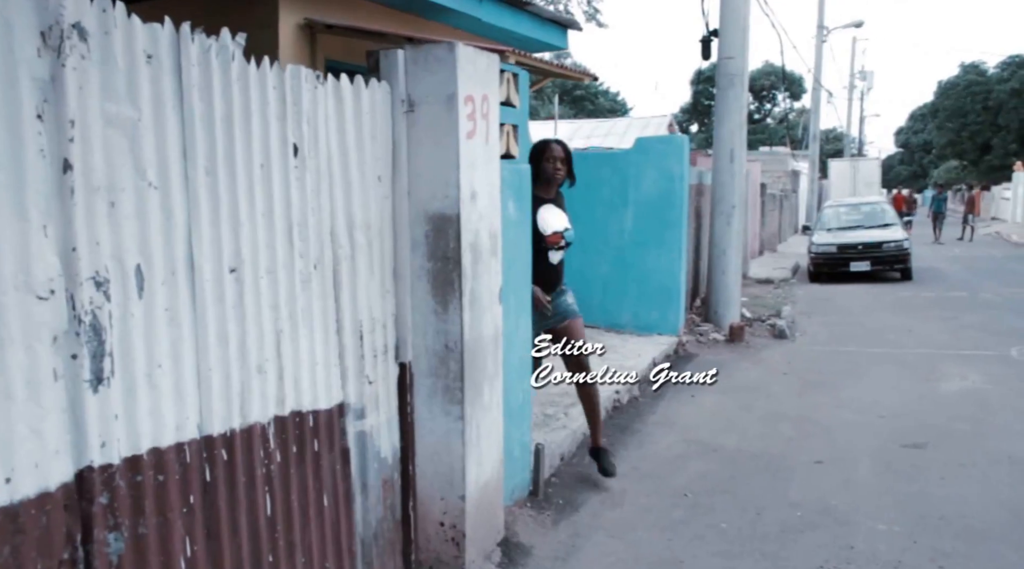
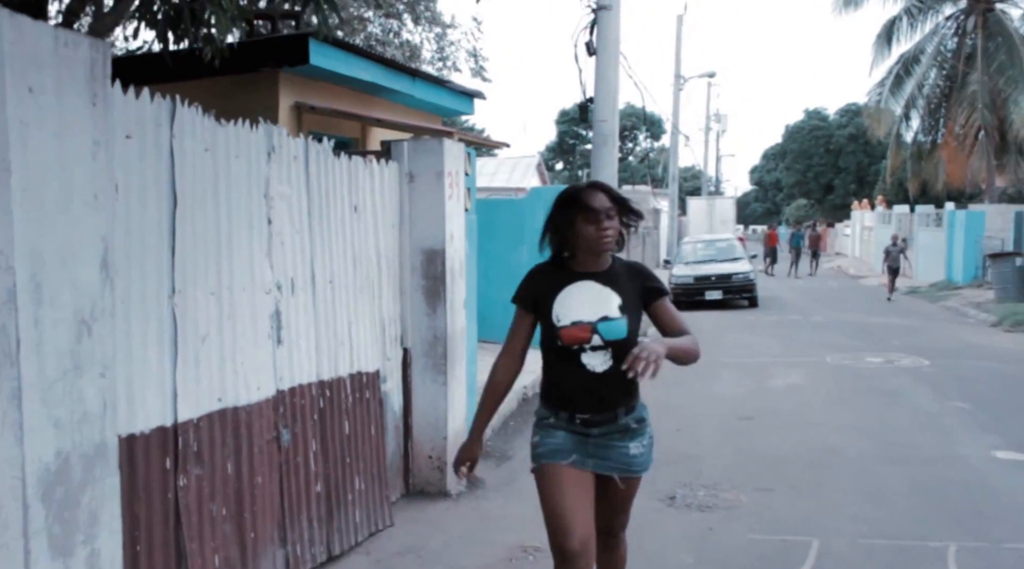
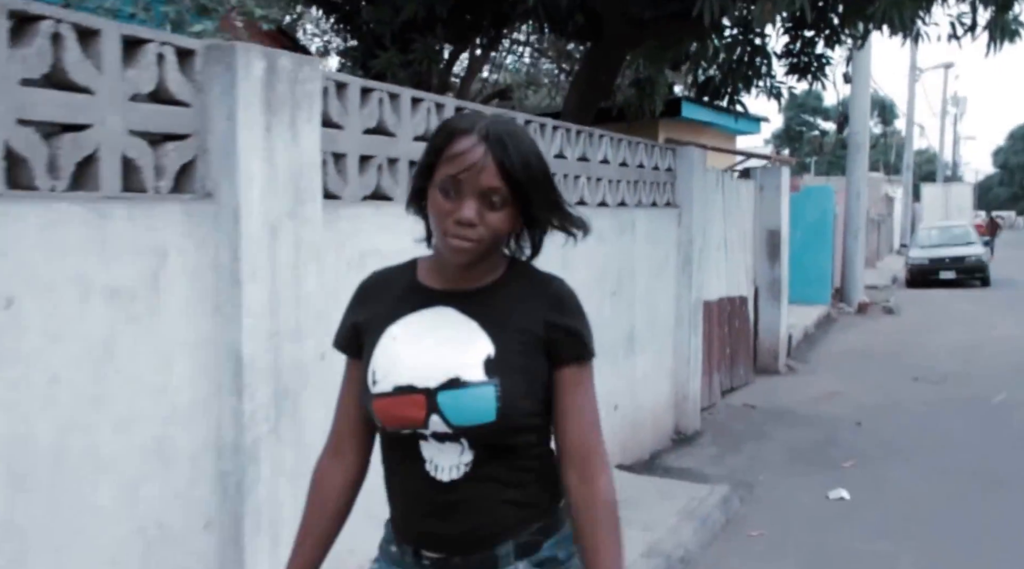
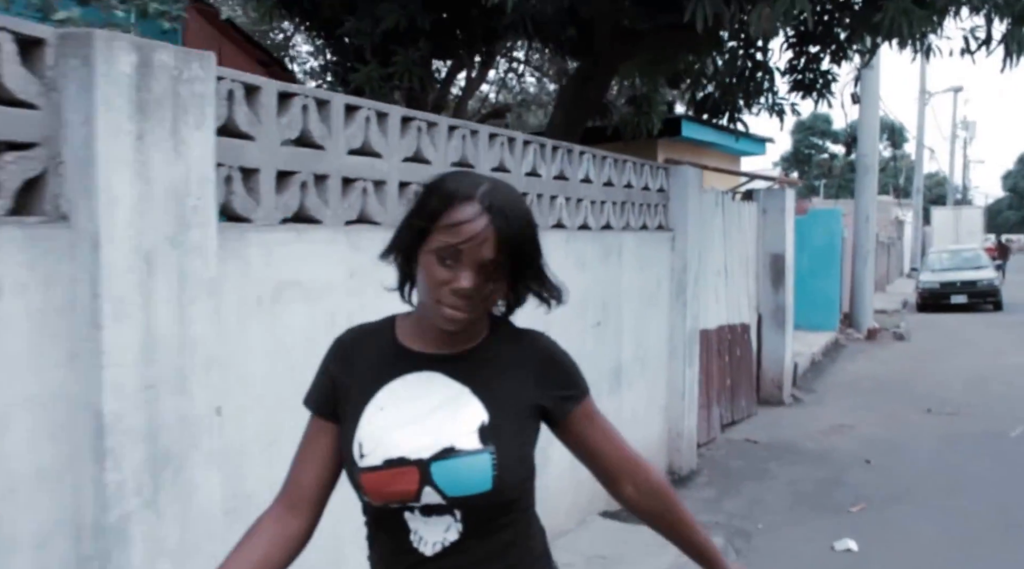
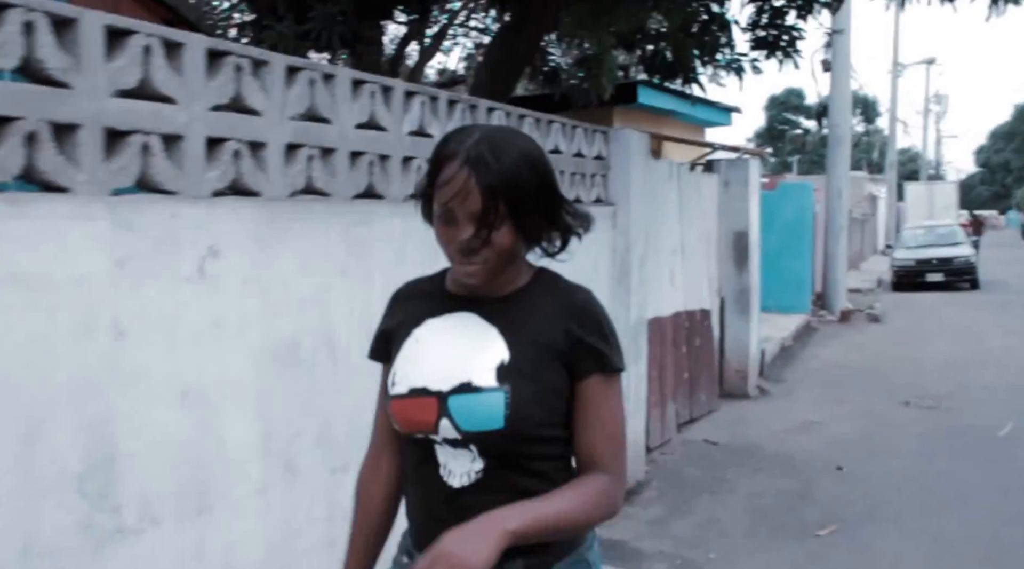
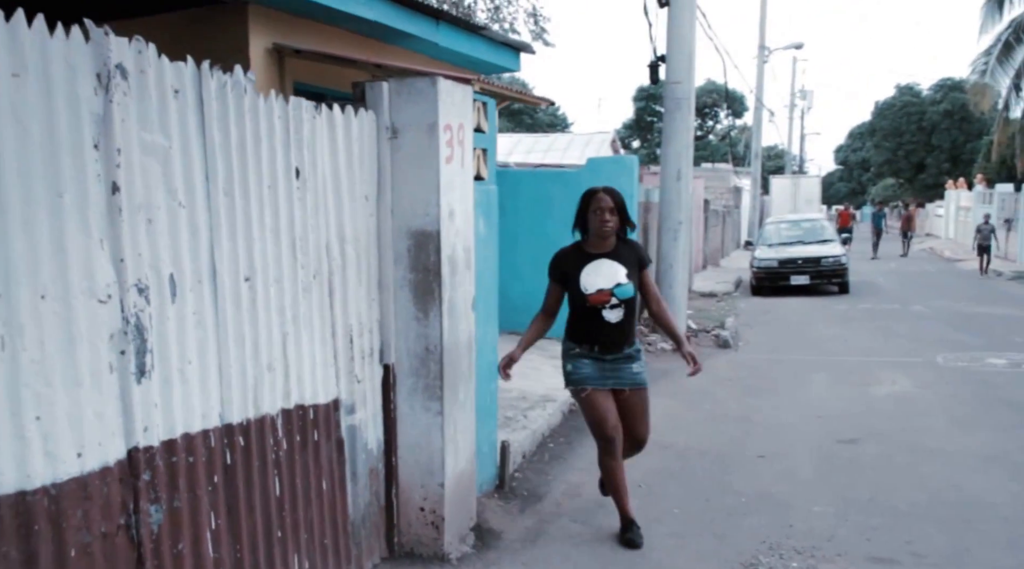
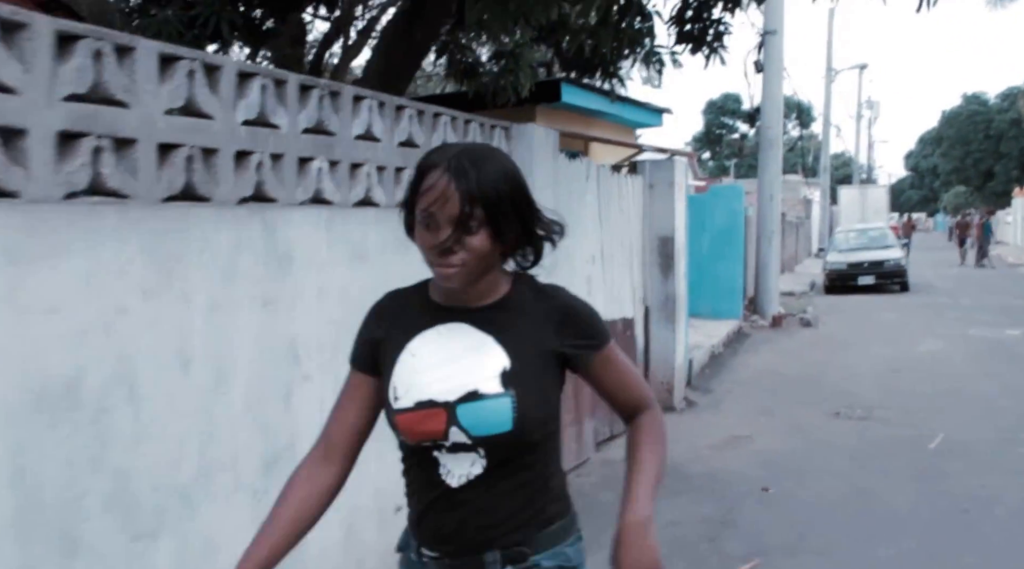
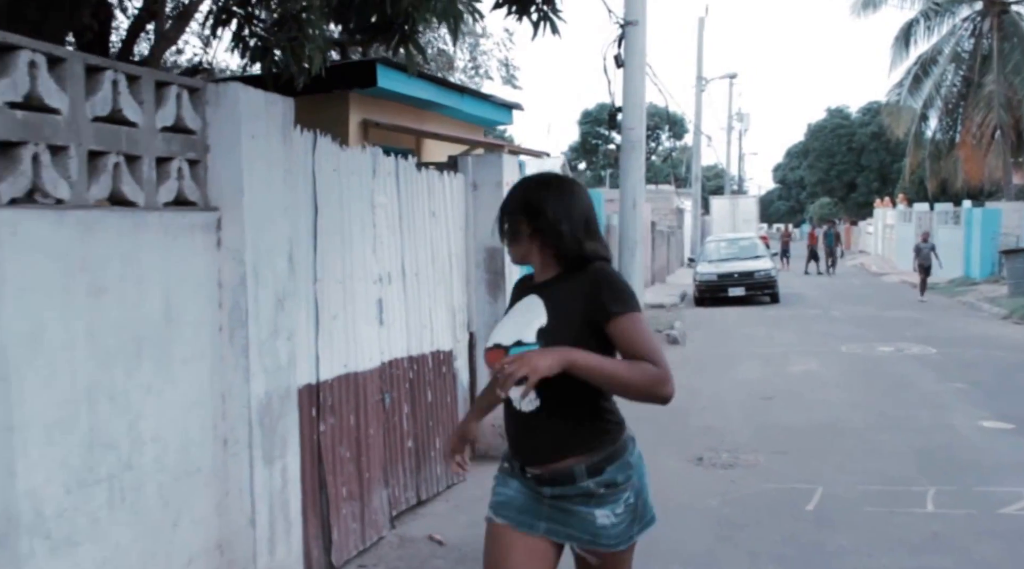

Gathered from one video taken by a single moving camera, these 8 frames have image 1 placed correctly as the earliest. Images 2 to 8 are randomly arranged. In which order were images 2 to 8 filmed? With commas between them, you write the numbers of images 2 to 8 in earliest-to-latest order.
6, 2, 8, 7, 5, 4, 3
